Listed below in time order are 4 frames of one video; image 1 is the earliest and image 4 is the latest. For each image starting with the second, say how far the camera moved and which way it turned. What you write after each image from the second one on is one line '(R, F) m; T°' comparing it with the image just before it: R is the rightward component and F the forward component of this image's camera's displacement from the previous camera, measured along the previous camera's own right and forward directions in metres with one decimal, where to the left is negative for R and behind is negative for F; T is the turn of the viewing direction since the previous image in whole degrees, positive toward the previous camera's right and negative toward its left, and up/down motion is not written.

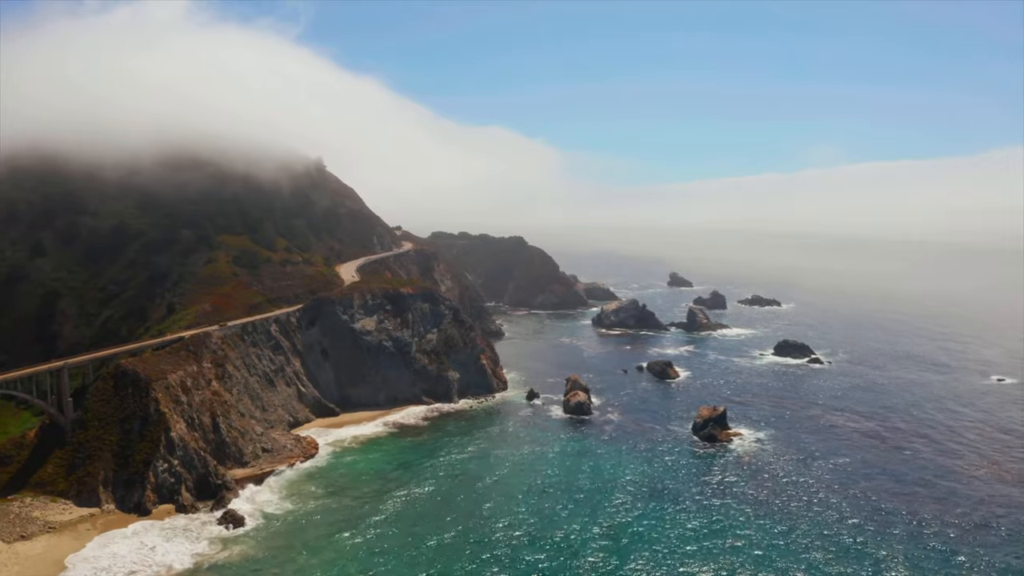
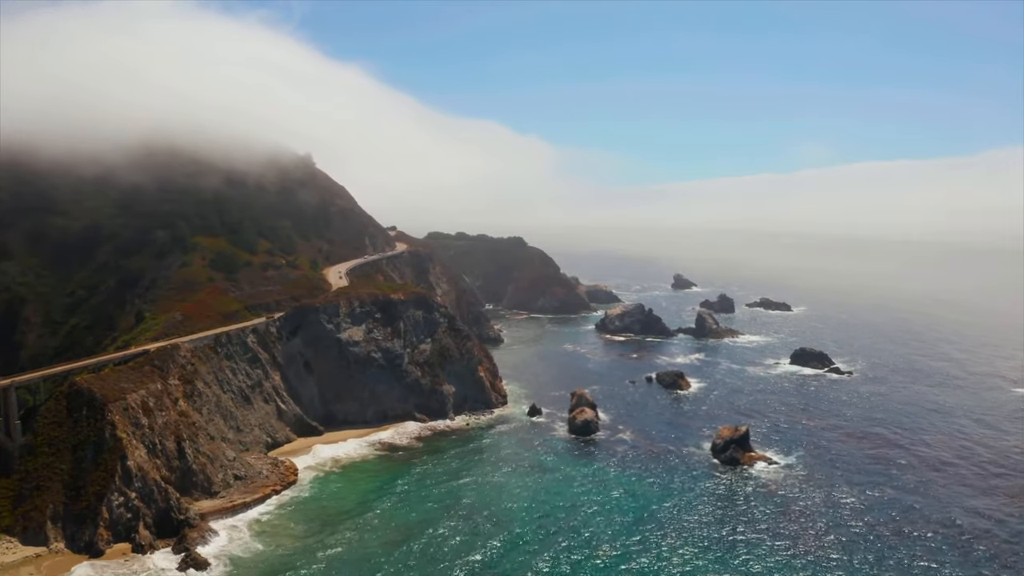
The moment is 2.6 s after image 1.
(-0.3, +7.0) m; 0°
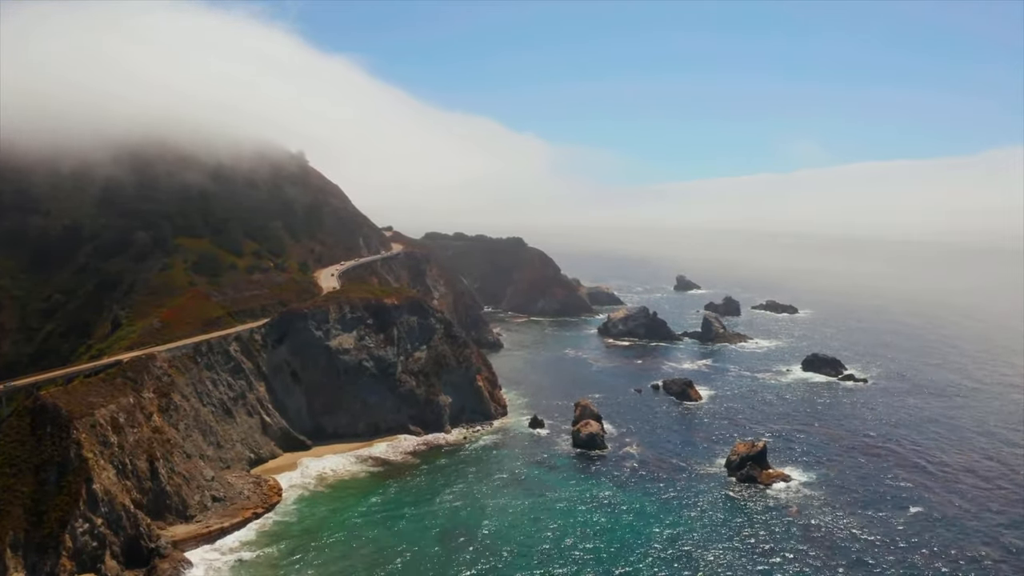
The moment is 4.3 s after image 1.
(-0.2, +4.5) m; 0°
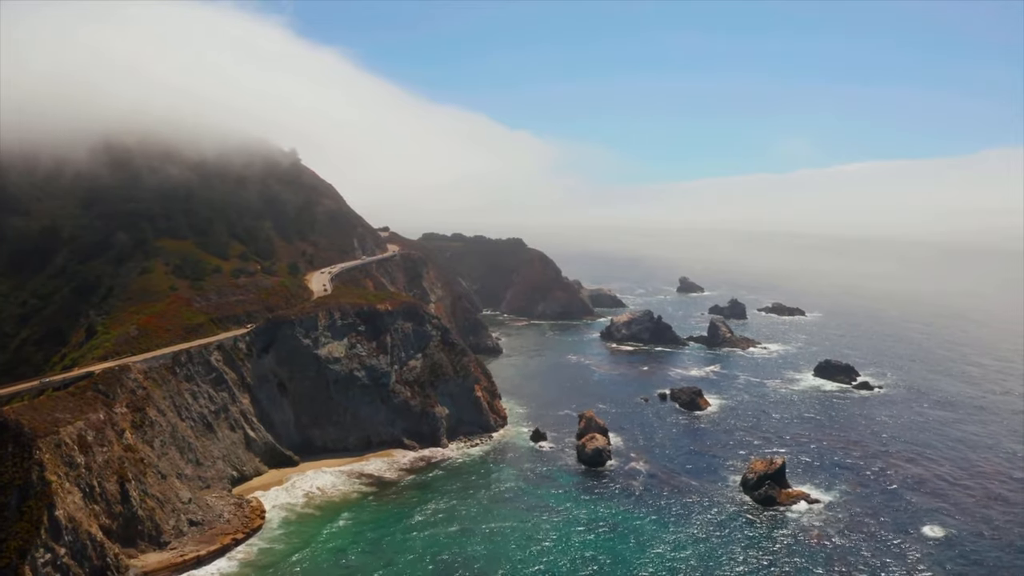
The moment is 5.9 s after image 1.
(-0.2, +4.2) m; 0°
